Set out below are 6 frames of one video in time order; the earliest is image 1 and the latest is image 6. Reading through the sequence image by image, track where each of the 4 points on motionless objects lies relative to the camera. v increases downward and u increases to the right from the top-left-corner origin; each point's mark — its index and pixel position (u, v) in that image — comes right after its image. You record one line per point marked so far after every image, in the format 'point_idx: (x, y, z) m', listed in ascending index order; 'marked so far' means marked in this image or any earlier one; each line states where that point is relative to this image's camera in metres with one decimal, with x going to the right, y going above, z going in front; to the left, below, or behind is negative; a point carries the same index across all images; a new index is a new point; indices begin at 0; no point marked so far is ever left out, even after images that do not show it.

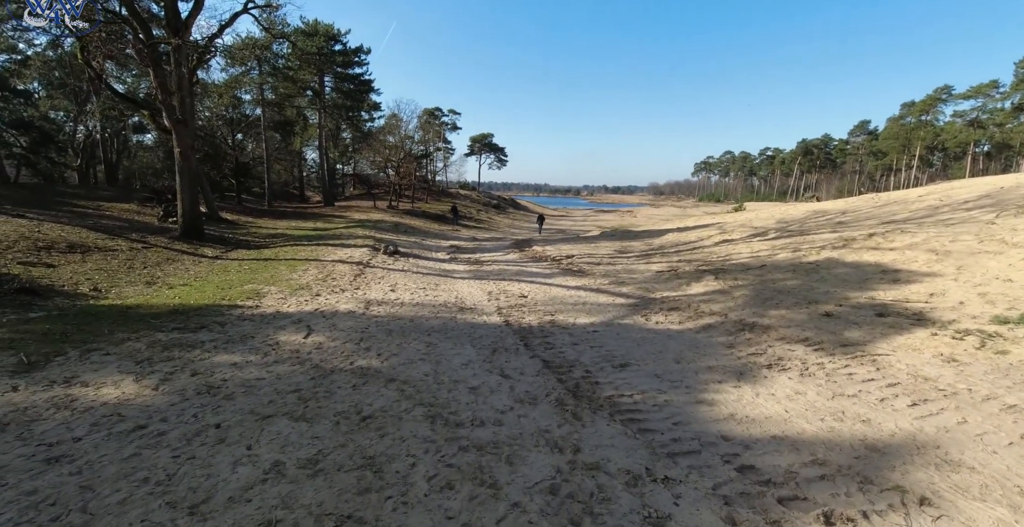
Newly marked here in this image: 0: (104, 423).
0: (-3.5, -1.4, +4.1) m
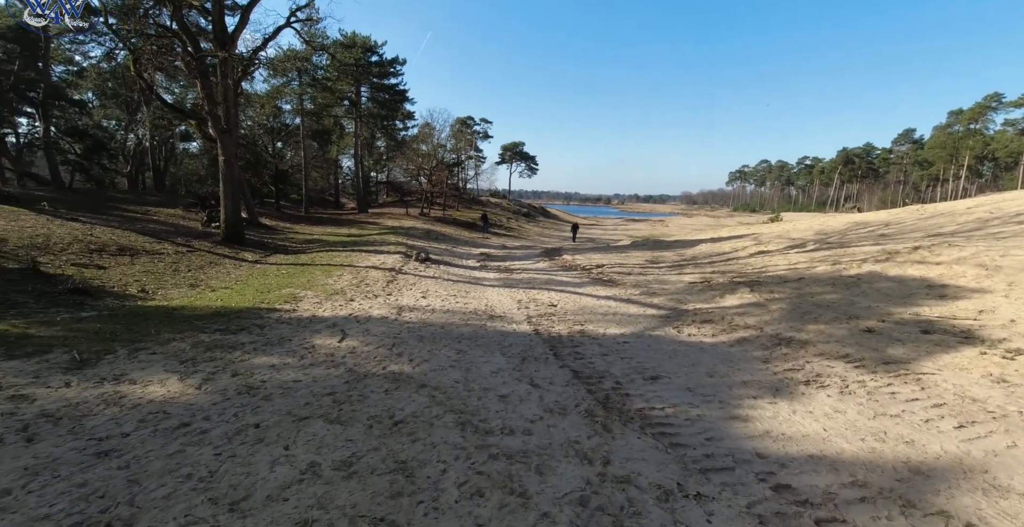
0: (-3.2, -1.4, +4.3) m
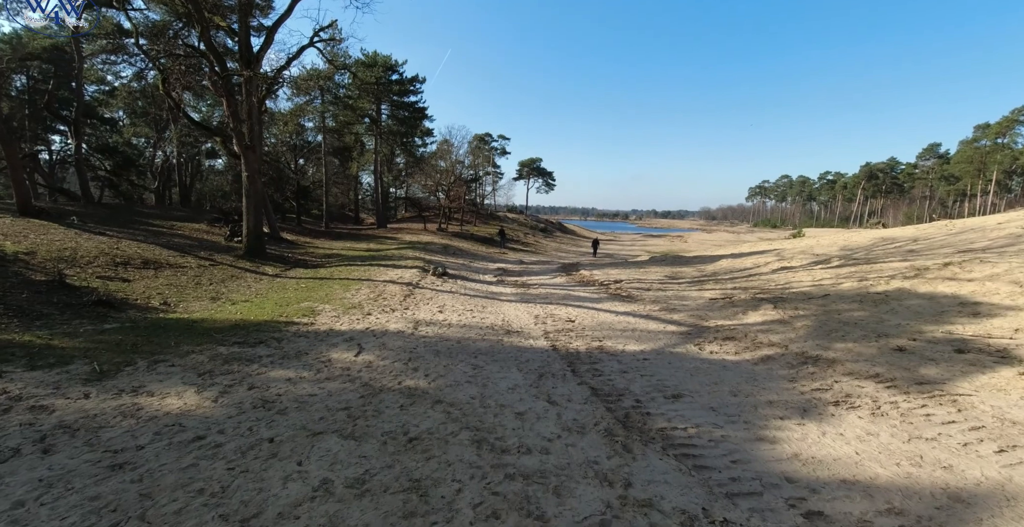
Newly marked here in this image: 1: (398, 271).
0: (-3.1, -1.5, +4.3) m
1: (-3.8, -0.2, +15.9) m
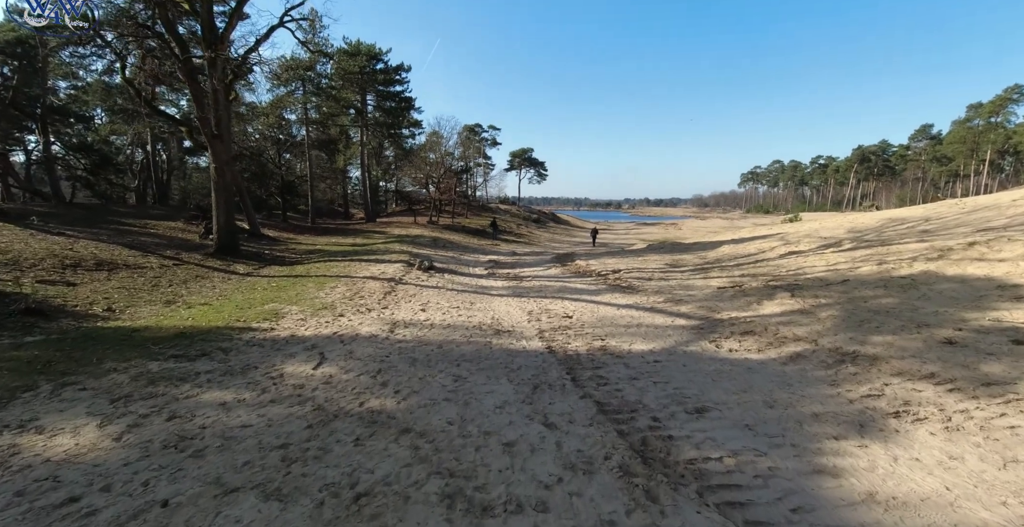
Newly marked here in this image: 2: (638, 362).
0: (-3.2, -1.5, +3.2) m
1: (-4.1, -0.1, +14.8) m
2: (+1.7, -1.3, +6.3) m
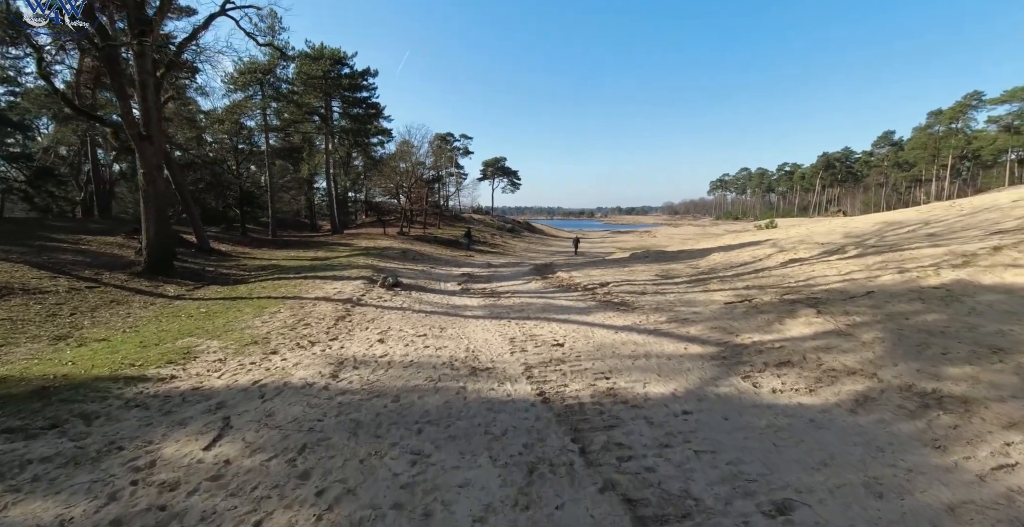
0: (-3.2, -1.7, +1.3) m
1: (-4.7, -0.5, +12.9) m
2: (+1.5, -1.5, +4.7) m
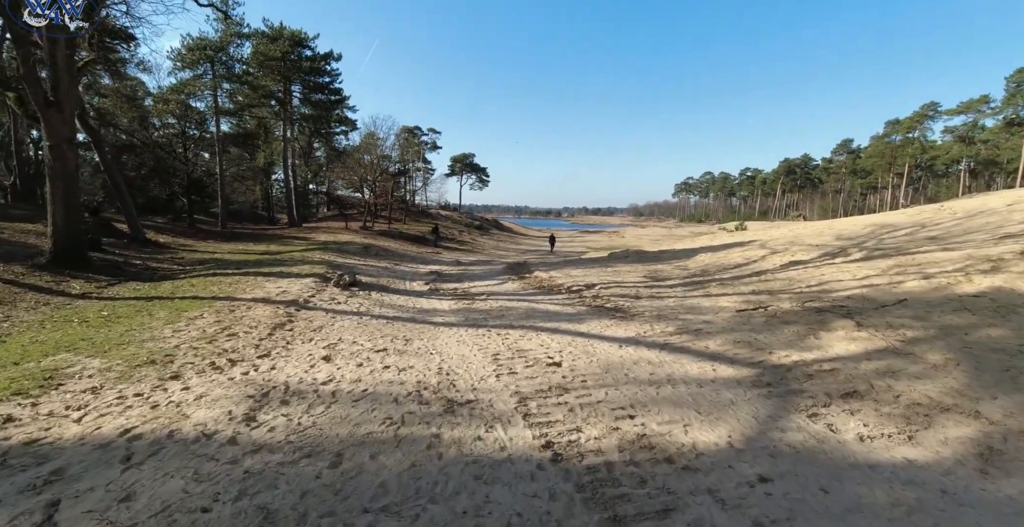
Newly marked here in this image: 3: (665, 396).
0: (-2.9, -1.7, -0.5) m
1: (-5.2, -0.4, +11.0) m
2: (+1.5, -1.5, +3.2) m
3: (+1.6, -1.4, +5.0) m
